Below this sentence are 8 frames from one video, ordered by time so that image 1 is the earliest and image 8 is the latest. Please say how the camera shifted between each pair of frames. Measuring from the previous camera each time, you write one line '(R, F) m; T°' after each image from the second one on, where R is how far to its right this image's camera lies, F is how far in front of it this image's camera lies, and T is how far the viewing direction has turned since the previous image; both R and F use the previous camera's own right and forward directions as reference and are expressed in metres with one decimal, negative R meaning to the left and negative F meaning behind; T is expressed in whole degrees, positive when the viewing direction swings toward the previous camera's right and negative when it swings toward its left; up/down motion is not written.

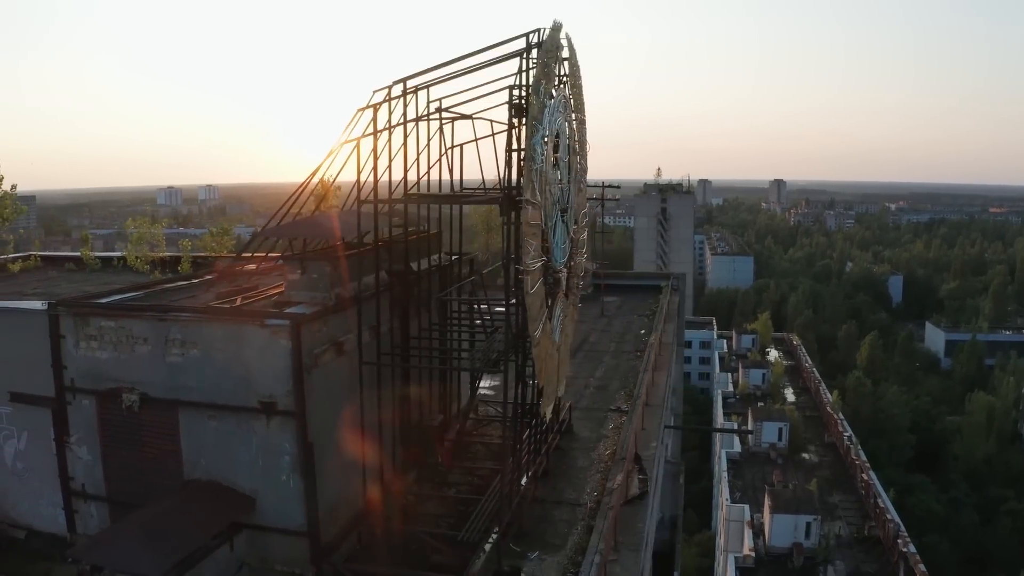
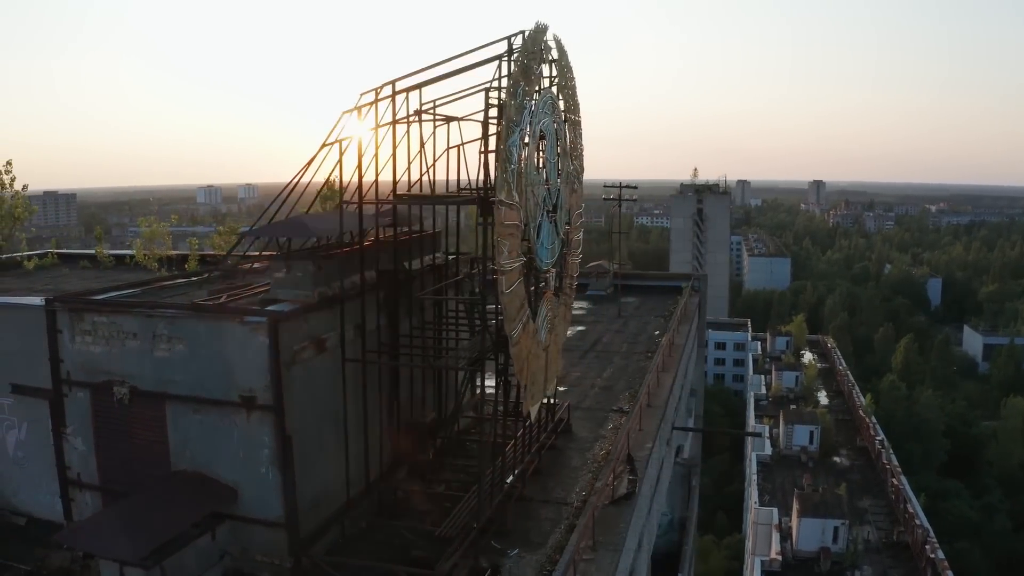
(+0.7, -0.1) m; -2°
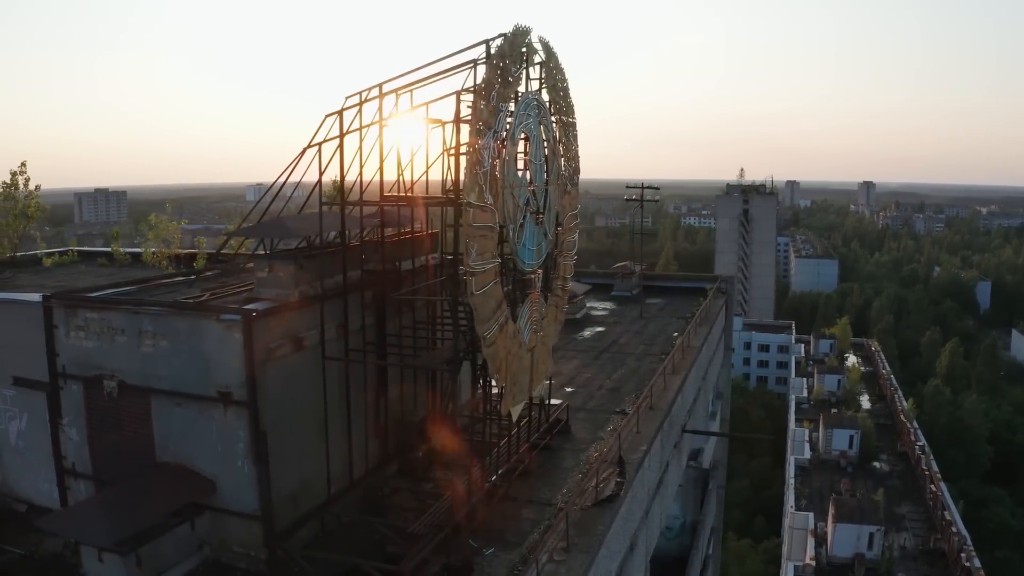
(+0.8, -0.1) m; -3°
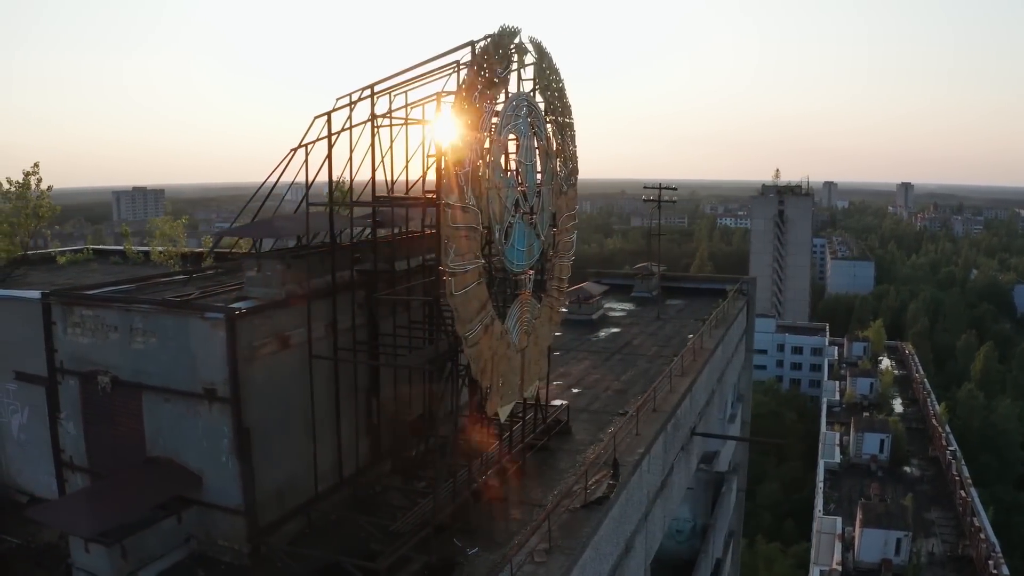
(+0.6, 0.0) m; -2°
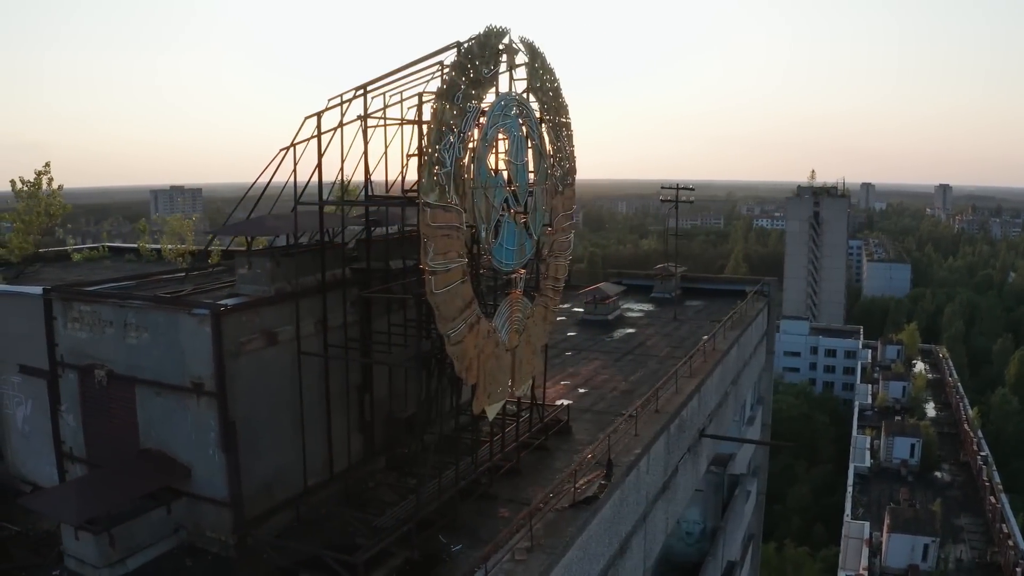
(+0.6, 0.0) m; -2°
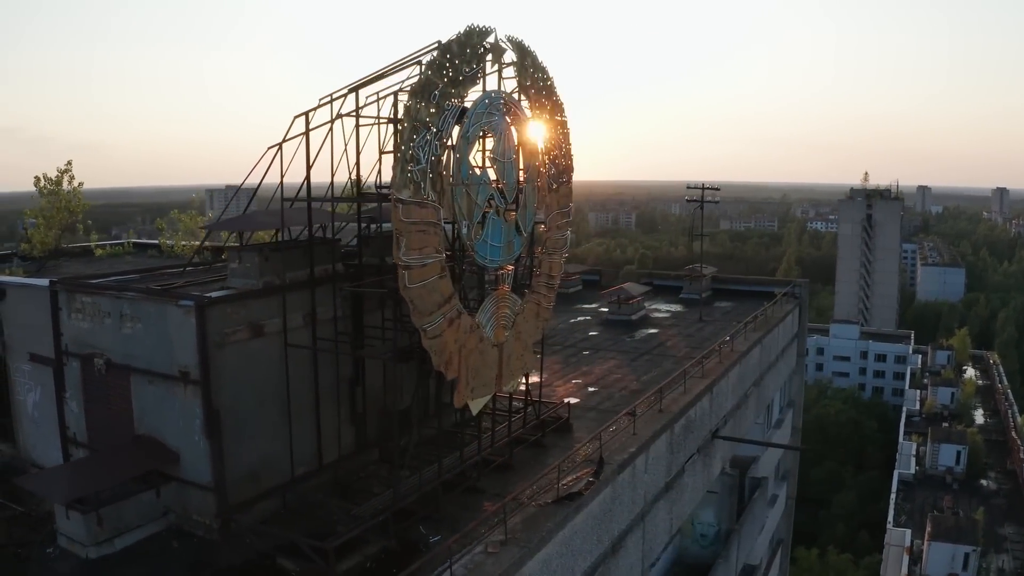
(+0.9, -0.1) m; -3°
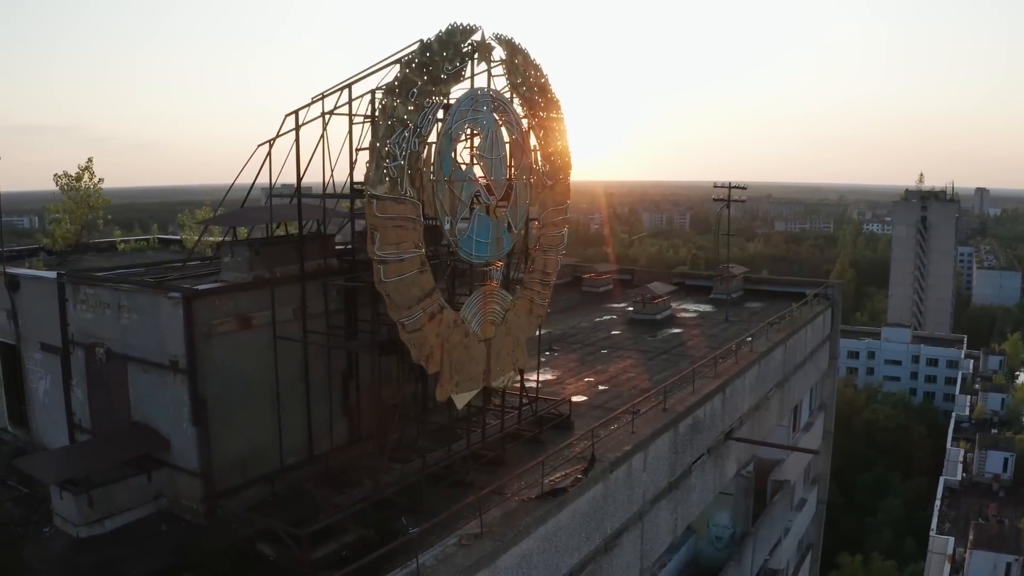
(+0.9, -0.1) m; -3°
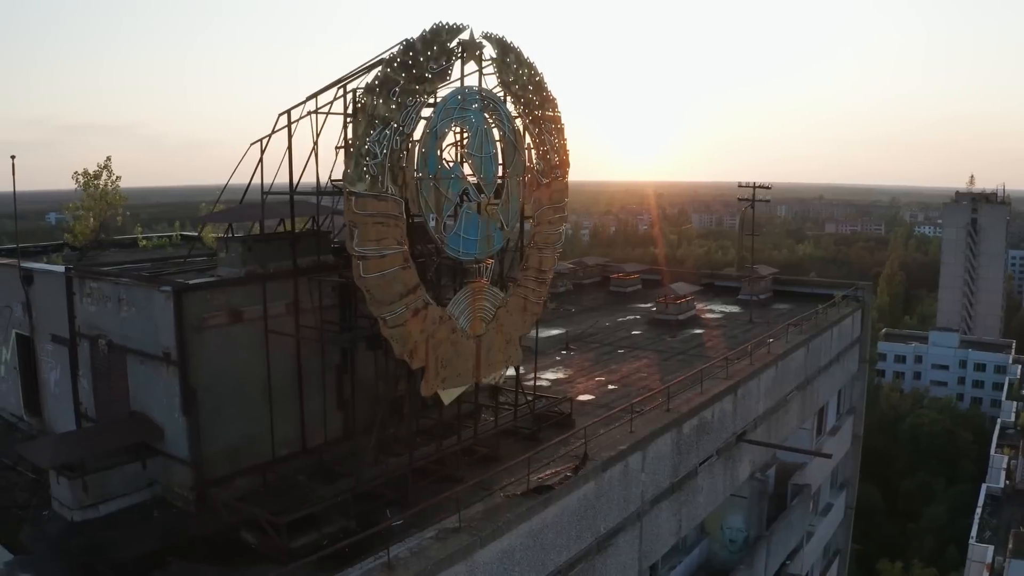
(+0.8, -0.1) m; -3°
